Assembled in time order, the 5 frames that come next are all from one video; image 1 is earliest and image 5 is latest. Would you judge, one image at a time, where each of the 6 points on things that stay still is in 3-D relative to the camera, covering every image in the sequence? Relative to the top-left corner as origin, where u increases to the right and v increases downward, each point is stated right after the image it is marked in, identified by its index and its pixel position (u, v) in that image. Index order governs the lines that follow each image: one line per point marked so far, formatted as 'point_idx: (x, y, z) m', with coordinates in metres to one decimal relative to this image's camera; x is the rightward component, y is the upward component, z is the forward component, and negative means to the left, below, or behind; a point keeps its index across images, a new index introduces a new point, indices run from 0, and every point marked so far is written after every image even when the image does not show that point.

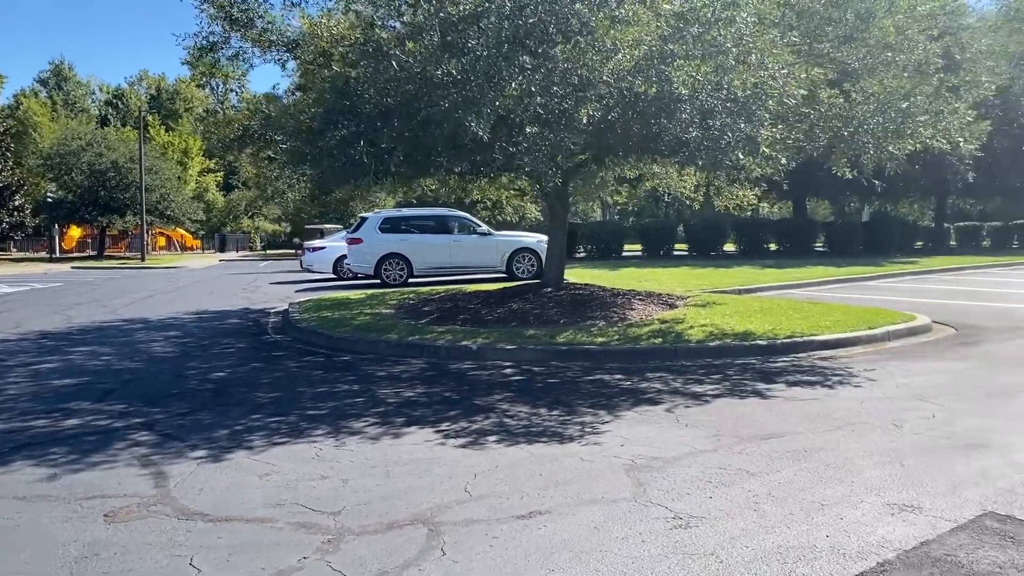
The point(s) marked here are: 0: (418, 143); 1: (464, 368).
0: (-1.1, +1.8, +10.7) m
1: (-0.6, -1.0, +10.9) m
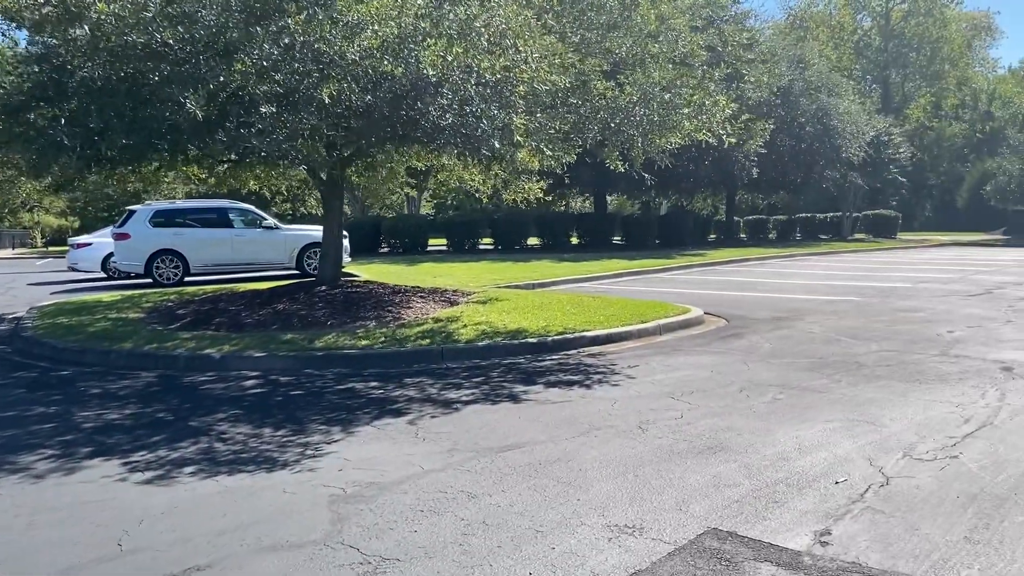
0: (-4.0, +1.7, +9.4) m
1: (-3.4, -1.0, +9.6) m
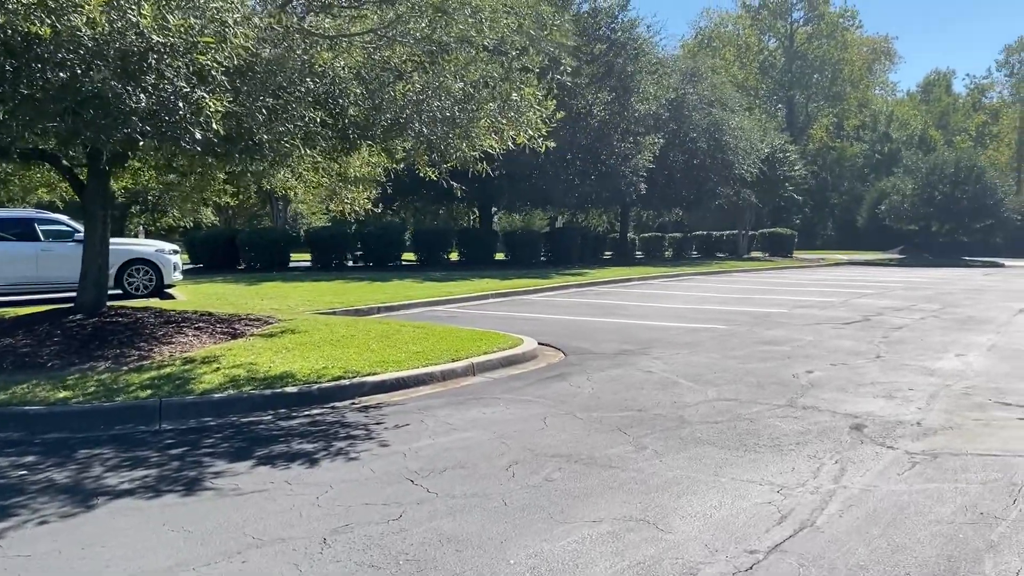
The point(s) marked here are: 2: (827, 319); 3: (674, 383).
0: (-6.2, +1.4, +6.8) m
1: (-5.7, -1.3, +7.0) m
2: (+5.7, -0.6, +16.0) m
3: (+1.8, -1.1, +9.8) m
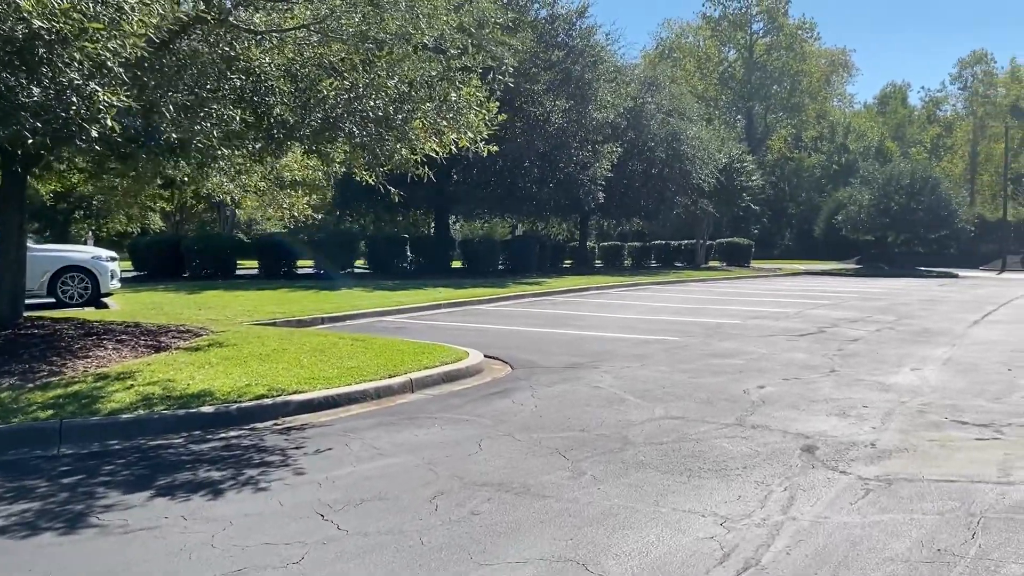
0: (-6.7, +1.4, +6.0) m
1: (-6.2, -1.4, +6.3) m
2: (+4.8, -0.8, +15.7) m
3: (+1.2, -1.2, +9.4) m
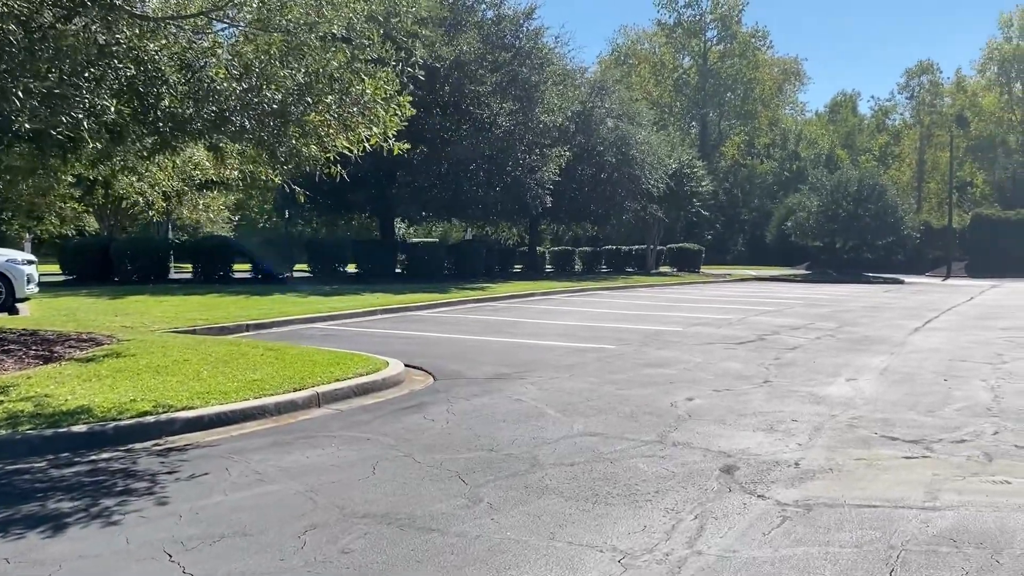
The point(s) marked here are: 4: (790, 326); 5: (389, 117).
0: (-7.4, +1.3, +5.1) m
1: (-7.0, -1.4, +5.4) m
2: (+3.6, -0.9, +15.3) m
3: (+0.3, -1.3, +8.8) m
4: (+5.6, -0.8, +17.8) m
5: (-1.2, +1.7, +9.1) m
